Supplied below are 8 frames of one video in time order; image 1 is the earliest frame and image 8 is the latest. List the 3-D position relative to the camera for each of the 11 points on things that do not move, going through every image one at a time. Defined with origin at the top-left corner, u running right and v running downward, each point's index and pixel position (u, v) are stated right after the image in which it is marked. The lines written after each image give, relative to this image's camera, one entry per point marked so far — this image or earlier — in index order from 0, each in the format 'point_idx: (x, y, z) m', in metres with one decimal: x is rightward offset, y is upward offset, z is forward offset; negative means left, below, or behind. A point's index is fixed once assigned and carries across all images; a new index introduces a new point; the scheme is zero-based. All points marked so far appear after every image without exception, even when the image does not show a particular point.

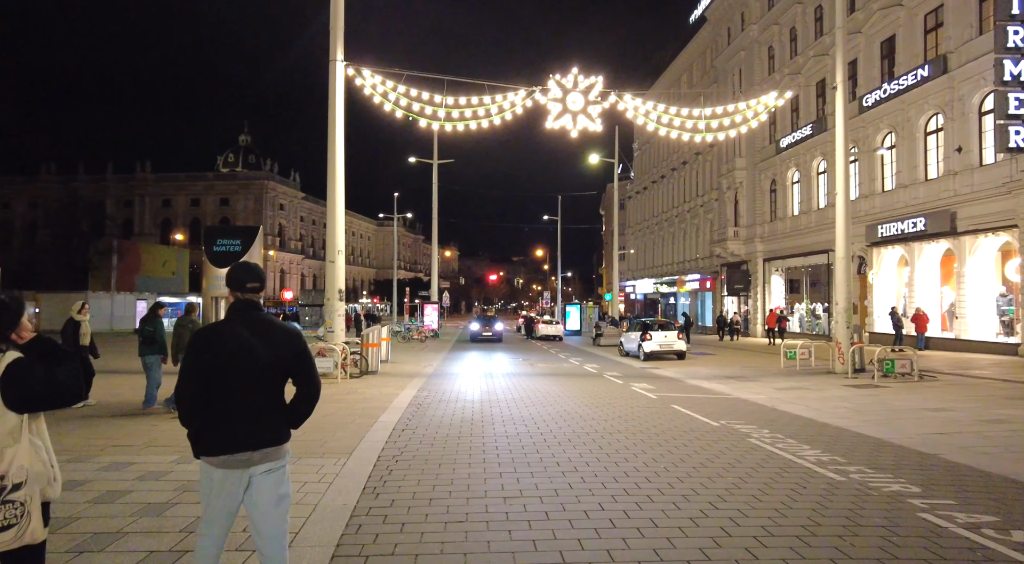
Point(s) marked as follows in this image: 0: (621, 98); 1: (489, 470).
0: (+2.8, +4.8, +18.3) m
1: (-0.2, -1.8, +6.8) m
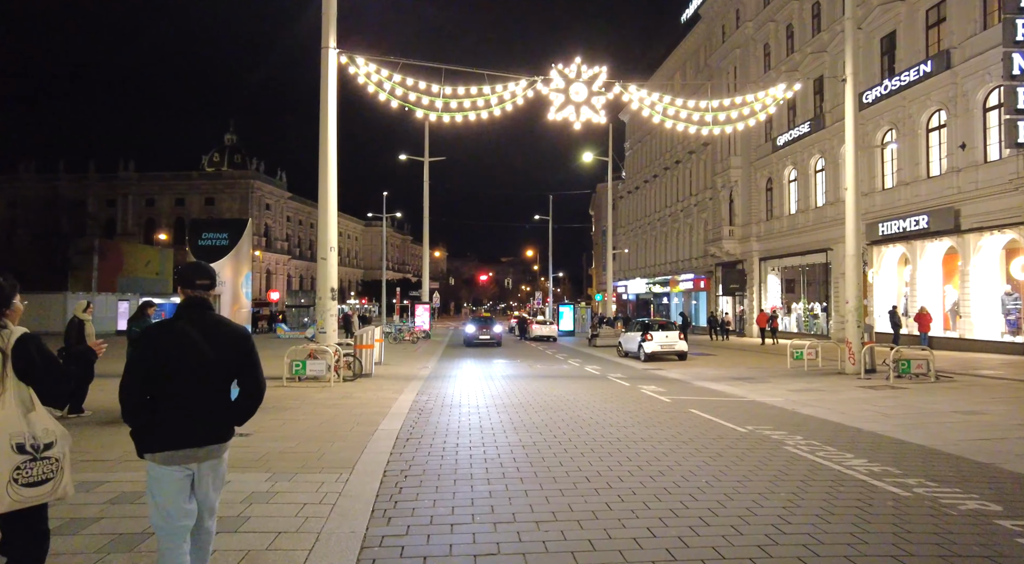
0: (+2.8, +4.8, +17.6) m
1: (0.0, -1.8, +6.0) m
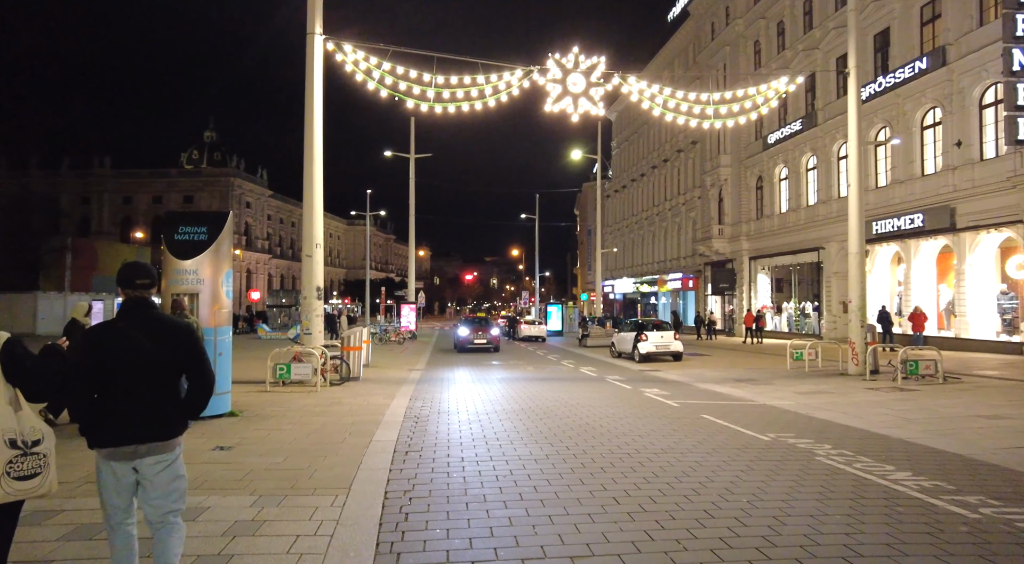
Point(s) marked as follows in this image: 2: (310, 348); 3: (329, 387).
0: (+2.7, +4.8, +16.9) m
1: (+0.2, -1.7, +5.3) m
2: (-4.3, -1.4, +15.0) m
3: (-3.8, -2.2, +14.7) m
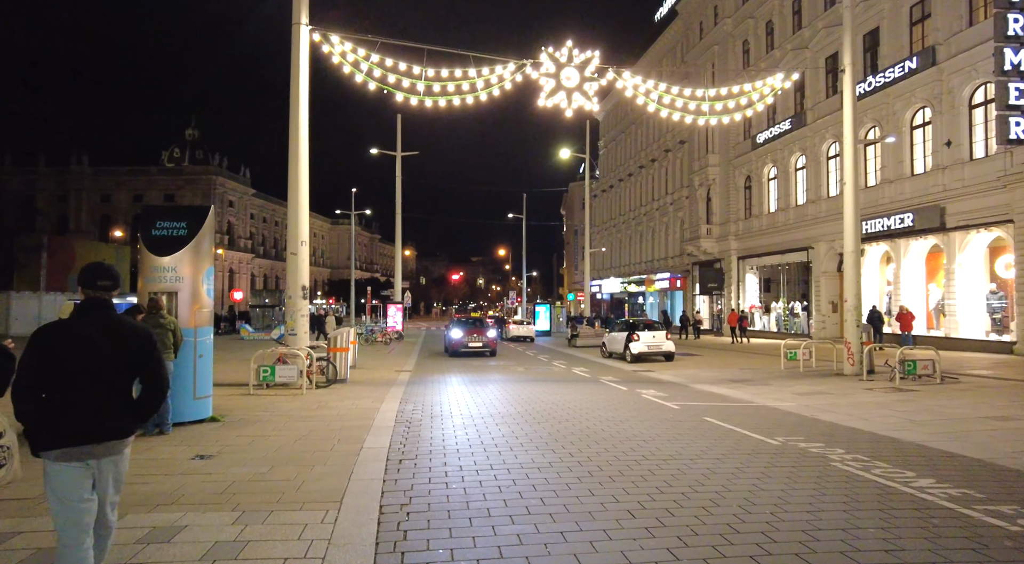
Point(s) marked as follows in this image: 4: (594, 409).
0: (+2.5, +4.9, +16.5) m
1: (+0.2, -1.7, +4.9) m
2: (-4.4, -1.4, +14.5) m
3: (-4.0, -2.2, +14.2) m
4: (+1.3, -2.1, +11.5) m
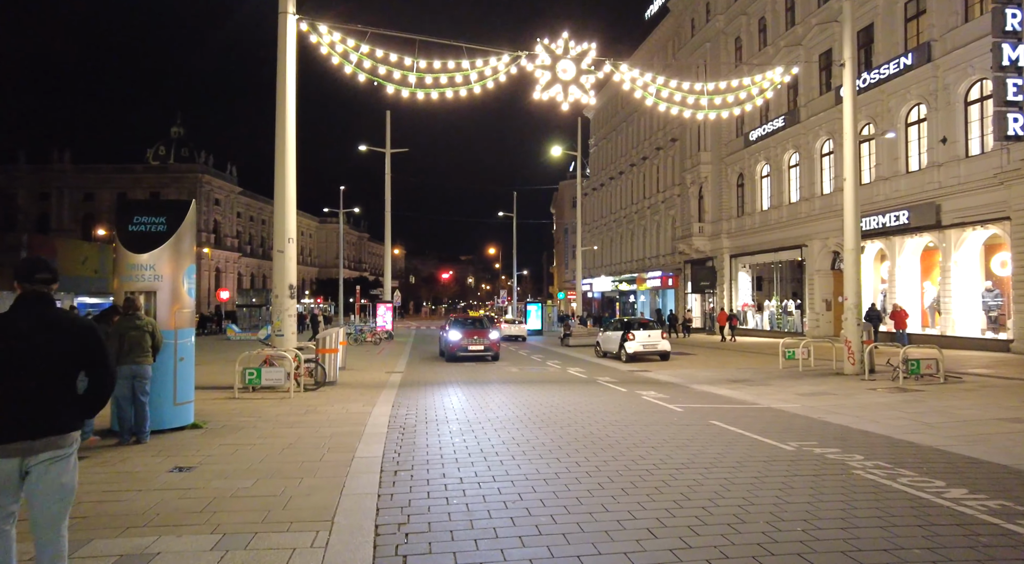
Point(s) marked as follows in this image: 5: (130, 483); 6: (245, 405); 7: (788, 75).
0: (+2.4, +4.9, +16.1) m
1: (+0.3, -1.7, +4.4) m
2: (-4.5, -1.4, +14.0) m
3: (-4.0, -2.2, +13.7) m
4: (+1.3, -2.1, +11.1) m
5: (-3.2, -1.7, +6.0) m
6: (-4.4, -2.0, +11.7) m
7: (+6.8, +5.1, +17.5) m
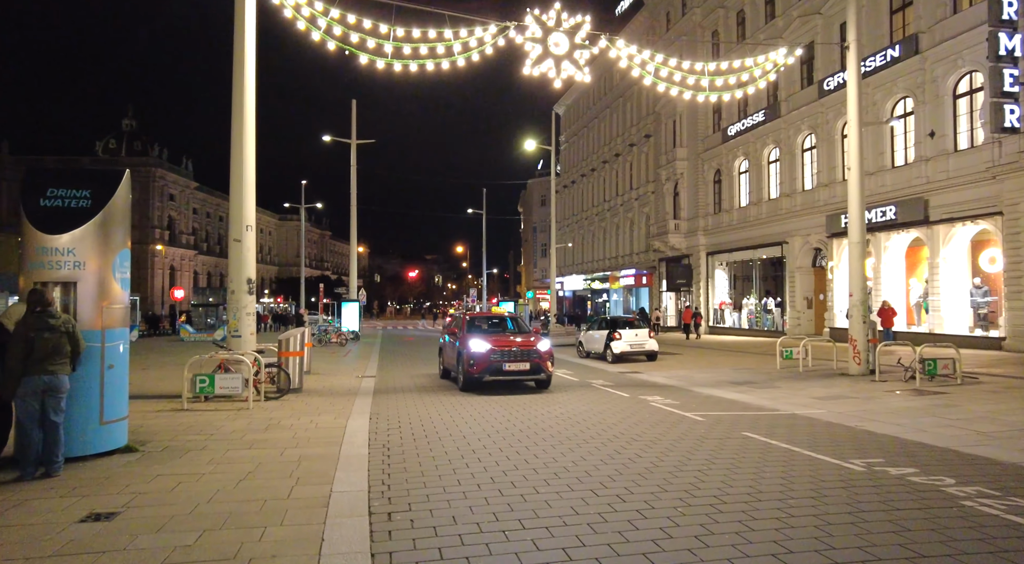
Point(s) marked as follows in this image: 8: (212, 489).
0: (+2.1, +5.0, +14.7) m
1: (+0.6, -1.6, +2.9) m
2: (-4.7, -1.3, +12.2) m
3: (-4.2, -2.0, +12.0) m
4: (+1.3, -1.9, +9.6) m
5: (-3.0, -1.6, +4.3) m
6: (-4.5, -1.9, +9.9) m
7: (+6.5, +5.2, +16.3) m
8: (-2.5, -1.7, +5.9) m
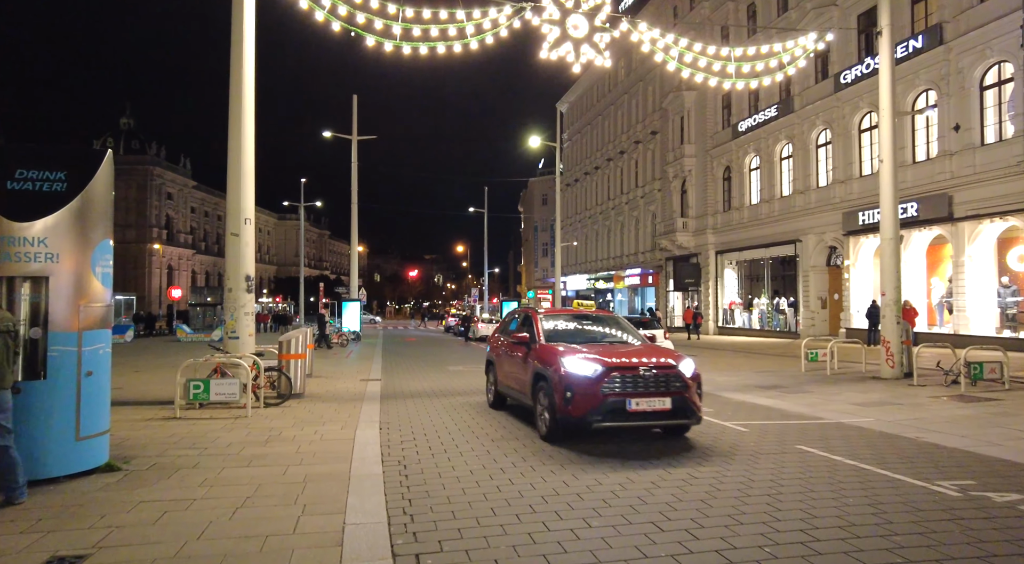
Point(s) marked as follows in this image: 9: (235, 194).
0: (+2.4, +5.0, +13.8) m
1: (+1.0, -1.5, +2.0) m
2: (-4.4, -1.2, +11.3) m
3: (-3.9, -2.0, +11.1) m
4: (+1.6, -1.9, +8.8) m
5: (-2.7, -1.6, +3.4) m
6: (-4.2, -1.9, +9.0) m
7: (+6.8, +5.3, +15.4) m
8: (-2.2, -1.7, +5.0) m
9: (-4.9, +1.6, +12.4) m
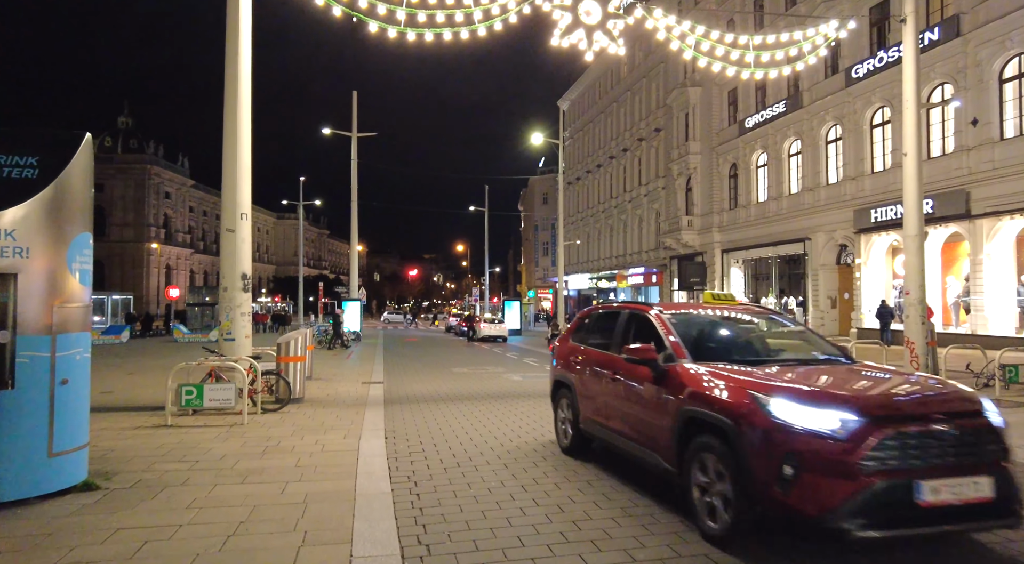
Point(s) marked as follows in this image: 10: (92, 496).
0: (+2.6, +5.1, +13.2) m
1: (+1.2, -1.5, +1.4) m
2: (-4.2, -1.2, +10.6) m
3: (-3.7, -2.0, +10.4) m
4: (+1.8, -1.9, +8.1) m
5: (-2.5, -1.5, +2.8) m
6: (-4.0, -1.9, +8.4) m
7: (+7.0, +5.3, +14.8) m
8: (-2.0, -1.6, +4.4) m
9: (-4.7, +1.6, +11.8) m
10: (-3.4, -1.7, +5.7) m
